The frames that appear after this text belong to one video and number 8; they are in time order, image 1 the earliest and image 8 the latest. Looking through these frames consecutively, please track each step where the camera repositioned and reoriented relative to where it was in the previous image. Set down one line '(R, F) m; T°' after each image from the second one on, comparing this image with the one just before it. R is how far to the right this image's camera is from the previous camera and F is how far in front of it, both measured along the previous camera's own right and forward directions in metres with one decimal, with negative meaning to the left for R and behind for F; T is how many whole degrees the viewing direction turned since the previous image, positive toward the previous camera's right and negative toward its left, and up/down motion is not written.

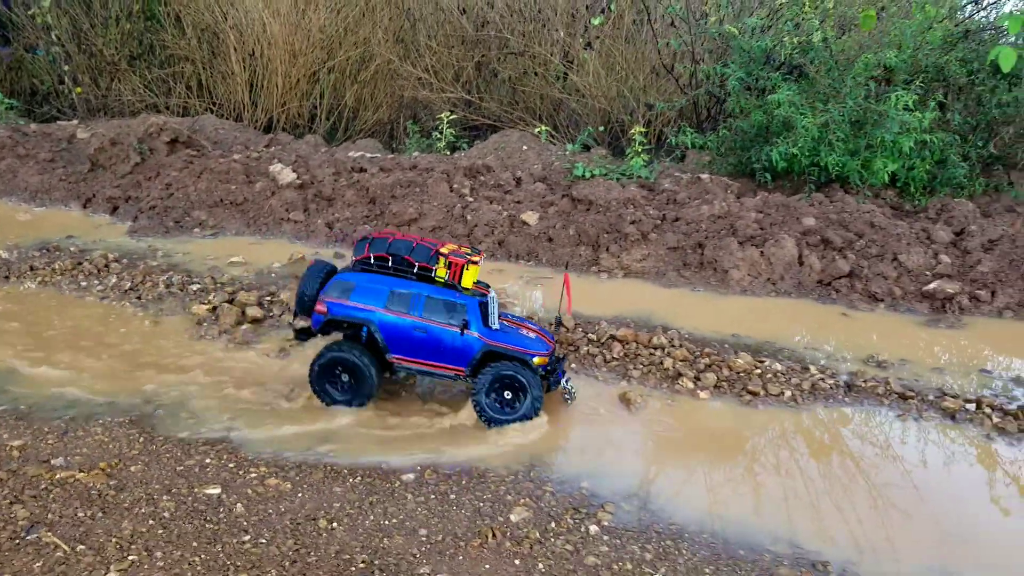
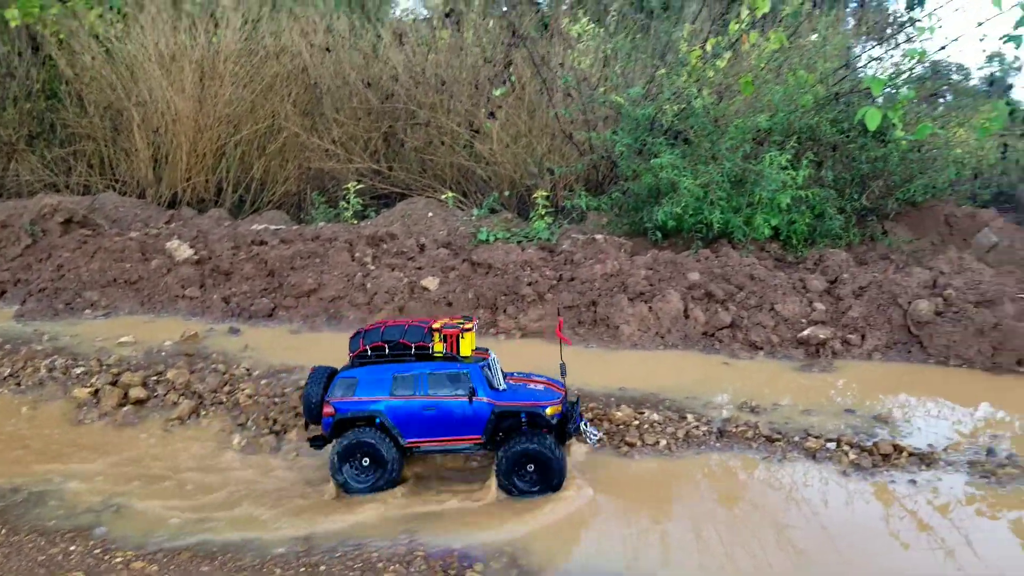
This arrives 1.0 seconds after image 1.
(+0.3, -0.2) m; +5°
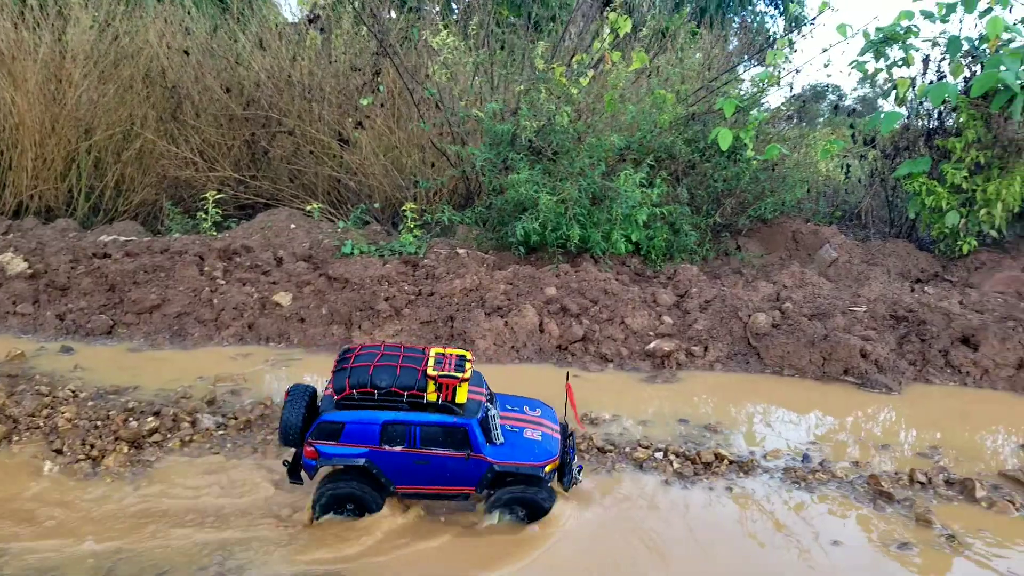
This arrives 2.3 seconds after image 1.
(+0.4, 0.0) m; +7°
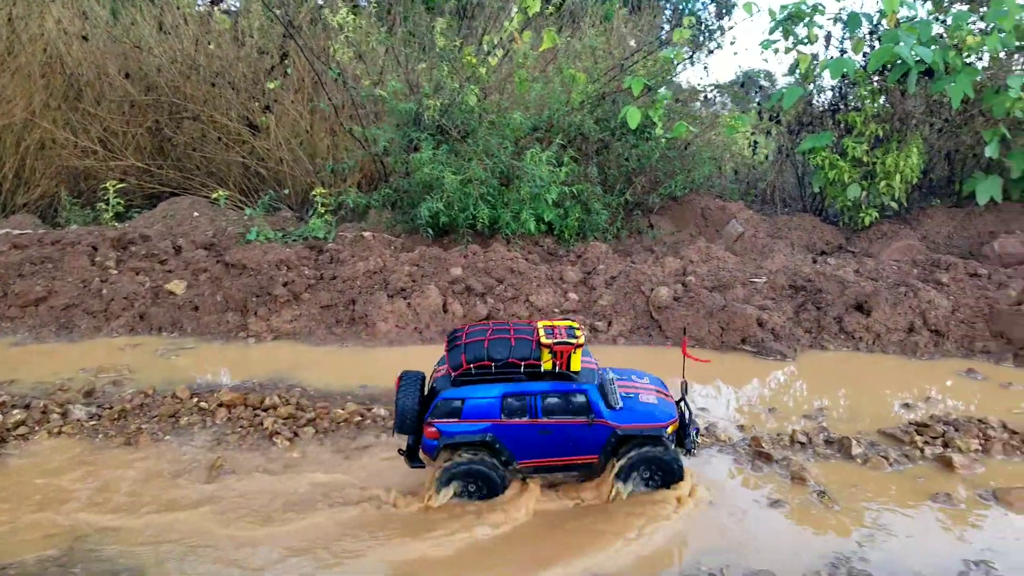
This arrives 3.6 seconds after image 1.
(+0.4, 0.0) m; +4°
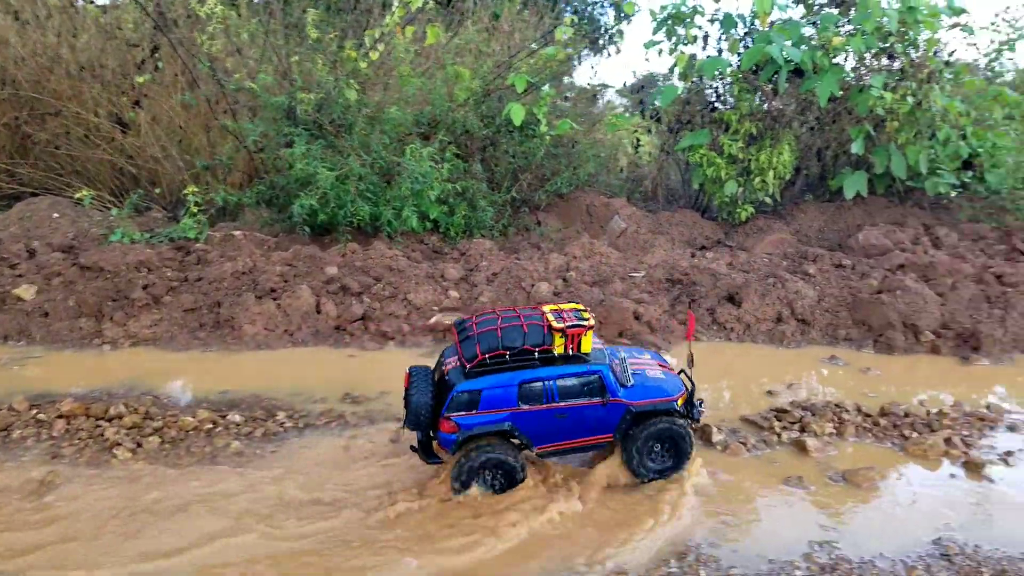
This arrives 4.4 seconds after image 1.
(+0.3, +0.1) m; +6°
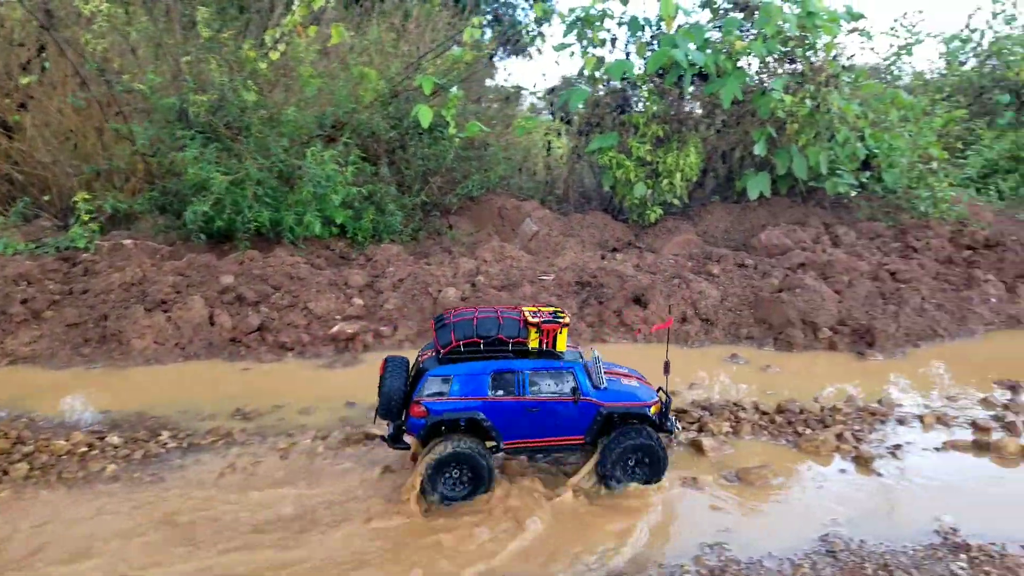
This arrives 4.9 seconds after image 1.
(+0.2, +0.1) m; +5°
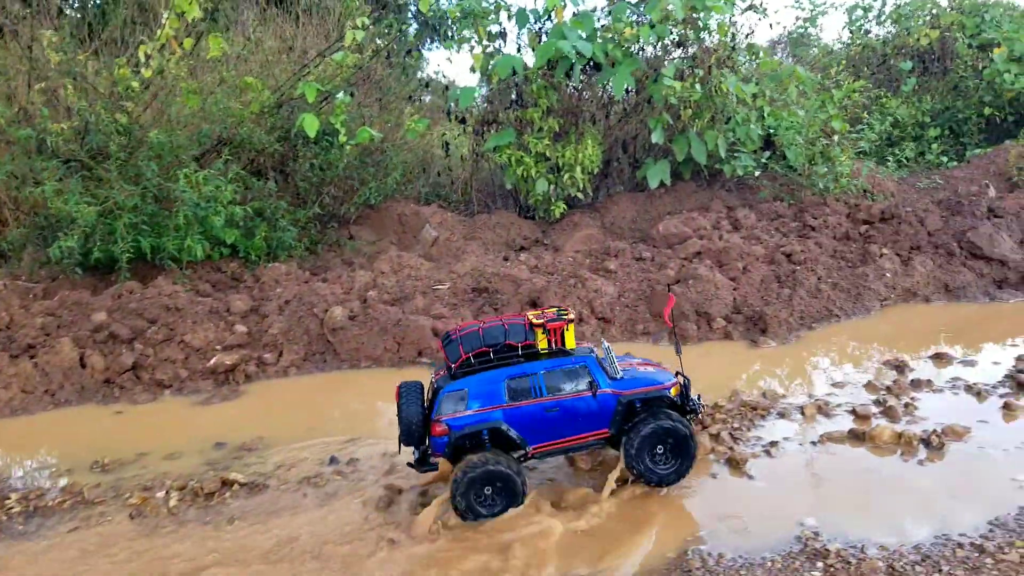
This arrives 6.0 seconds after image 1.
(+0.6, +0.1) m; +3°
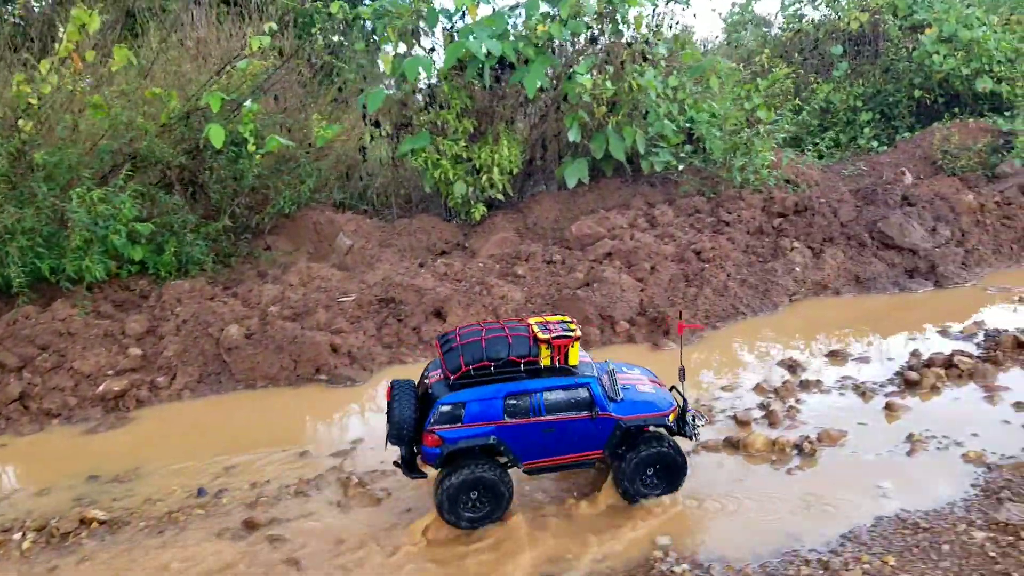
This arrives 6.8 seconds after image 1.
(+0.7, 0.0) m; +1°
